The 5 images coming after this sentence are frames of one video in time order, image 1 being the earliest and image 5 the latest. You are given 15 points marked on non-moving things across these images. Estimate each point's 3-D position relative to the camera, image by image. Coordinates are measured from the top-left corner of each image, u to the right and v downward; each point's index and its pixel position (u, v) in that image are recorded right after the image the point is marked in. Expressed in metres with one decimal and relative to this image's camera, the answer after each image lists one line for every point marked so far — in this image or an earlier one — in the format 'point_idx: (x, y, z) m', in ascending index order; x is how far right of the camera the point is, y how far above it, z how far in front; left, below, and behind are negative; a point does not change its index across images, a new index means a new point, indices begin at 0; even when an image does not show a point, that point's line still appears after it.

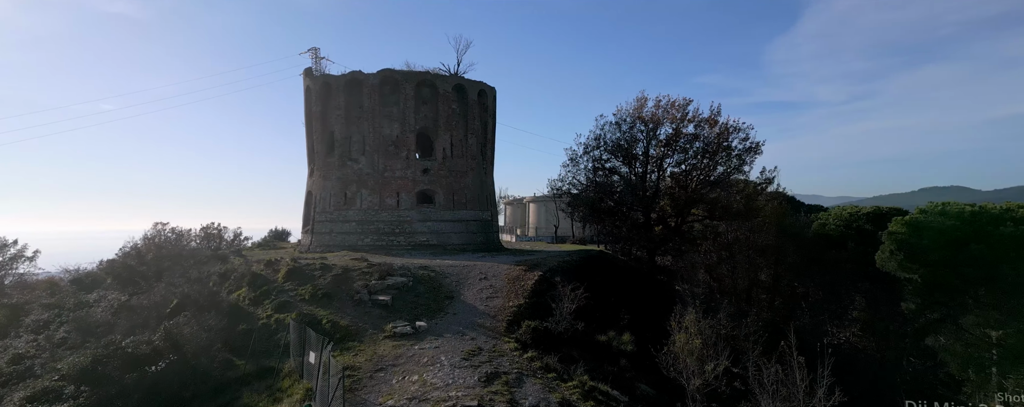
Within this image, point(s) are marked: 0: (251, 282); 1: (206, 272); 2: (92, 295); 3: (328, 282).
0: (-9.0, -2.7, +16.8) m
1: (-11.9, -2.7, +18.9) m
2: (-16.9, -3.7, +19.6) m
3: (-6.1, -2.6, +16.0) m
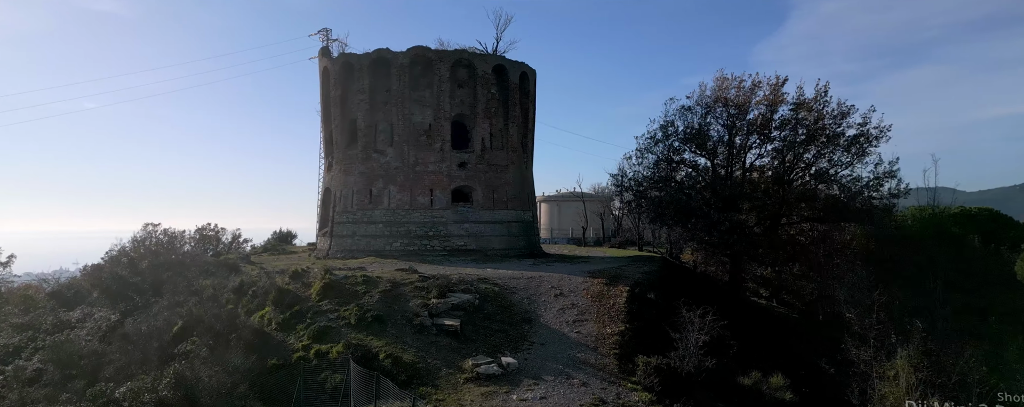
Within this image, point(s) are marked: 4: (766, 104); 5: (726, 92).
0: (-6.5, -2.6, +13.4) m
1: (-9.4, -2.7, +15.5) m
2: (-14.4, -3.6, +16.1) m
3: (-3.5, -2.6, +12.7) m
4: (+9.8, +3.9, +18.7) m
5: (+8.6, +4.5, +19.5) m
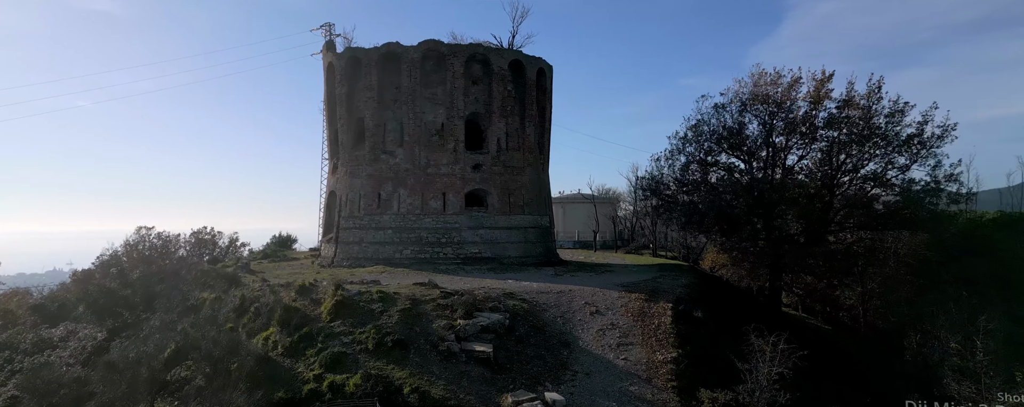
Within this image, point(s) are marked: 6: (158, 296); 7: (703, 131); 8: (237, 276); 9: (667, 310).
0: (-5.6, -2.8, +12.0) m
1: (-8.6, -2.9, +14.0) m
2: (-13.6, -3.8, +14.6) m
3: (-2.7, -2.8, +11.3) m
4: (+10.6, +3.6, +17.4) m
5: (+9.4, +4.3, +18.1) m
6: (-11.5, -3.0, +15.8) m
7: (+7.5, +2.9, +19.0) m
8: (-10.0, -2.6, +17.8) m
9: (+4.1, -2.8, +13.0) m
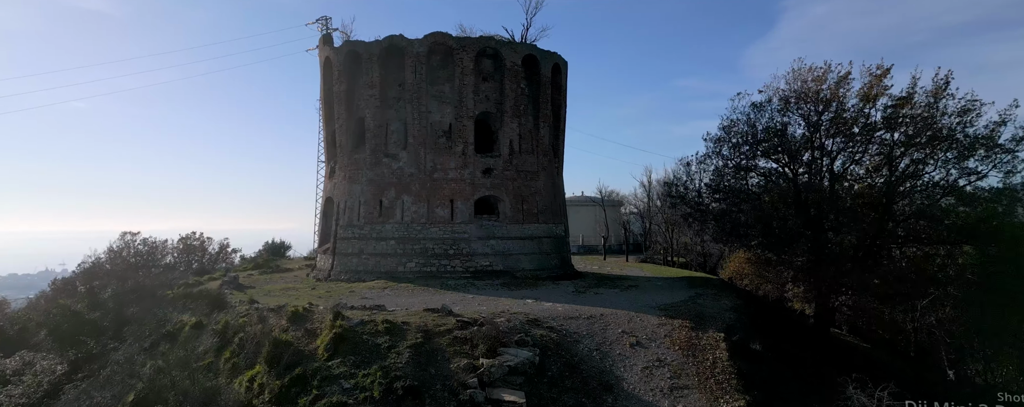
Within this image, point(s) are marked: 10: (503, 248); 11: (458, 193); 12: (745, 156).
0: (-5.0, -3.2, +10.1) m
1: (-7.9, -3.2, +12.1) m
2: (-13.0, -4.1, +12.6) m
3: (-2.0, -3.1, +9.4) m
4: (+11.2, +3.3, +15.6) m
5: (+10.0, +4.0, +16.4) m
6: (-10.9, -3.3, +13.9) m
7: (+8.1, +2.5, +17.2) m
8: (-9.4, -3.0, +15.9) m
9: (+4.8, -3.1, +11.2) m
10: (-0.3, -1.8, +19.8) m
11: (-2.2, +0.4, +19.6) m
12: (+8.2, +1.6, +17.2) m
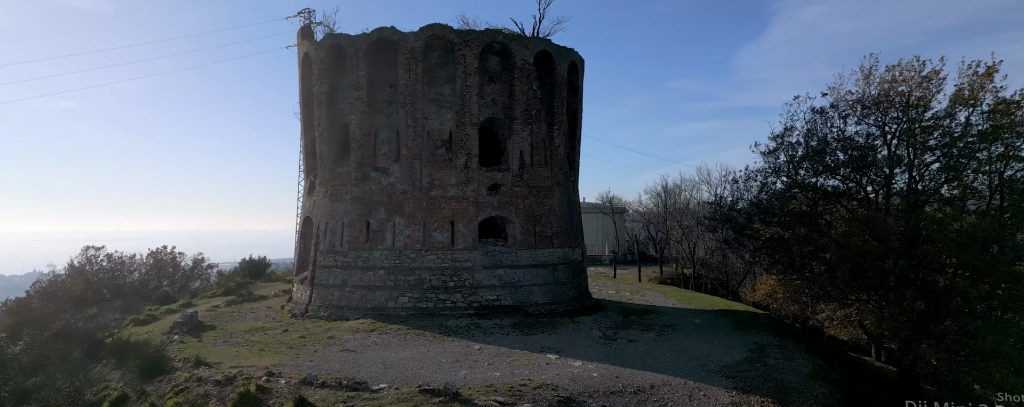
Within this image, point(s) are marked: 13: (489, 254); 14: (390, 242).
0: (-4.5, -3.9, +7.0) m
1: (-7.5, -3.9, +9.0) m
2: (-12.5, -4.8, +9.5) m
3: (-1.5, -3.8, +6.4) m
4: (+11.7, +2.5, +12.7) m
5: (+10.5, +3.2, +13.5) m
6: (-10.5, -4.1, +10.8) m
7: (+8.5, +1.7, +14.3) m
8: (-9.0, -3.7, +12.7) m
9: (+5.3, -3.9, +8.2) m
10: (0.0, -2.6, +16.8) m
11: (-1.8, -0.4, +16.6) m
12: (+8.6, +0.8, +14.3) m
13: (-0.7, -1.8, +16.7) m
14: (-4.1, -1.3, +16.3) m
